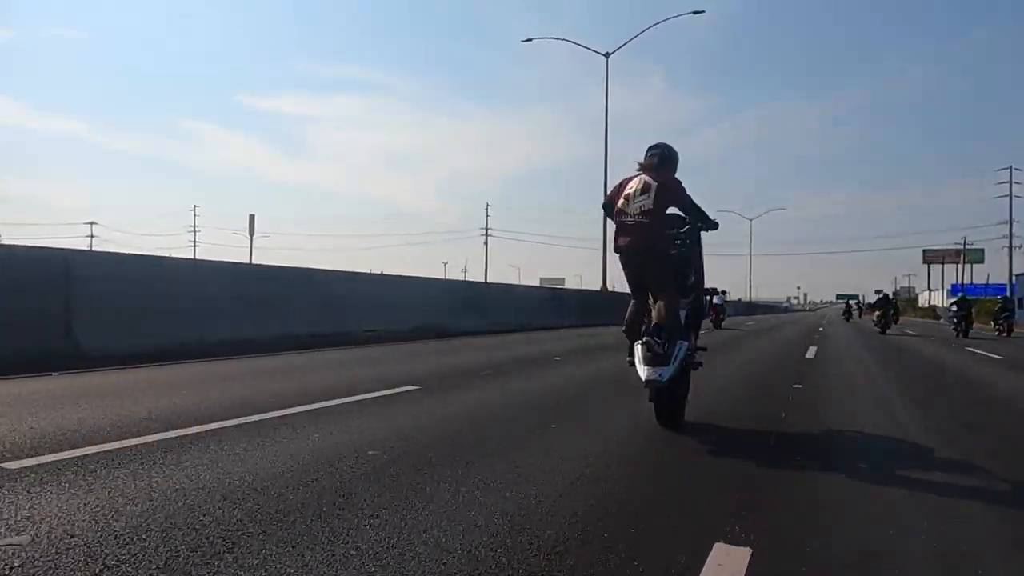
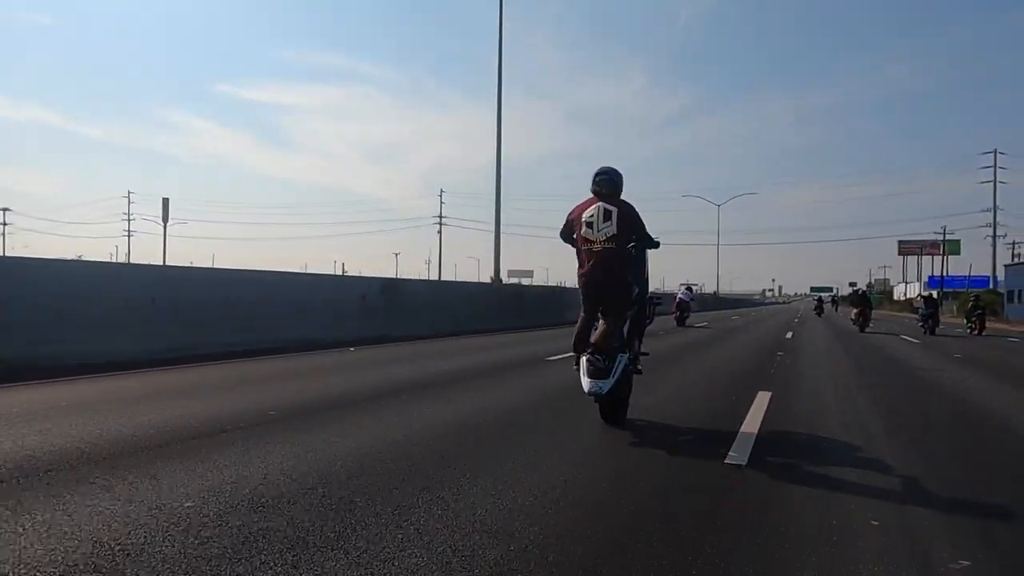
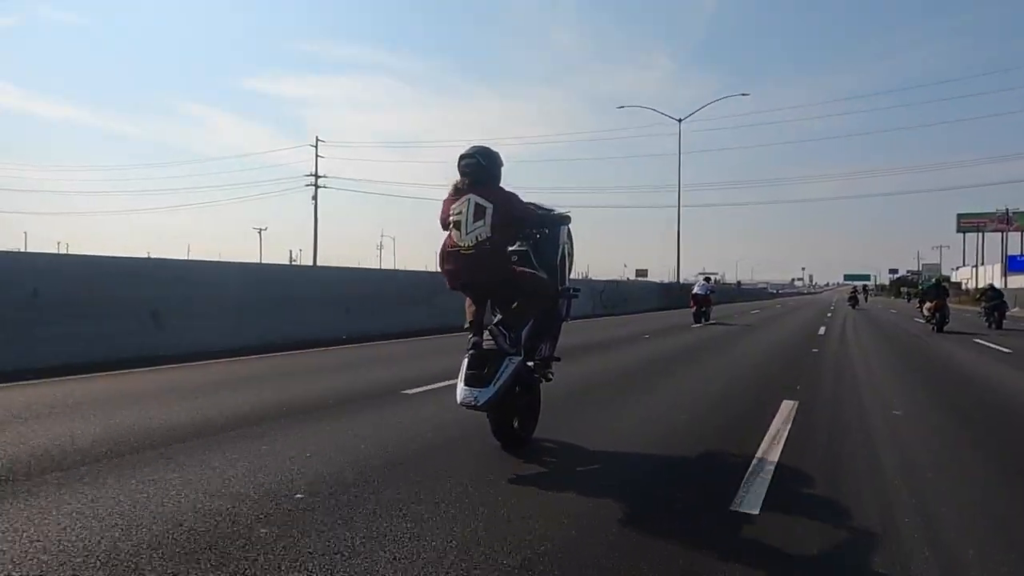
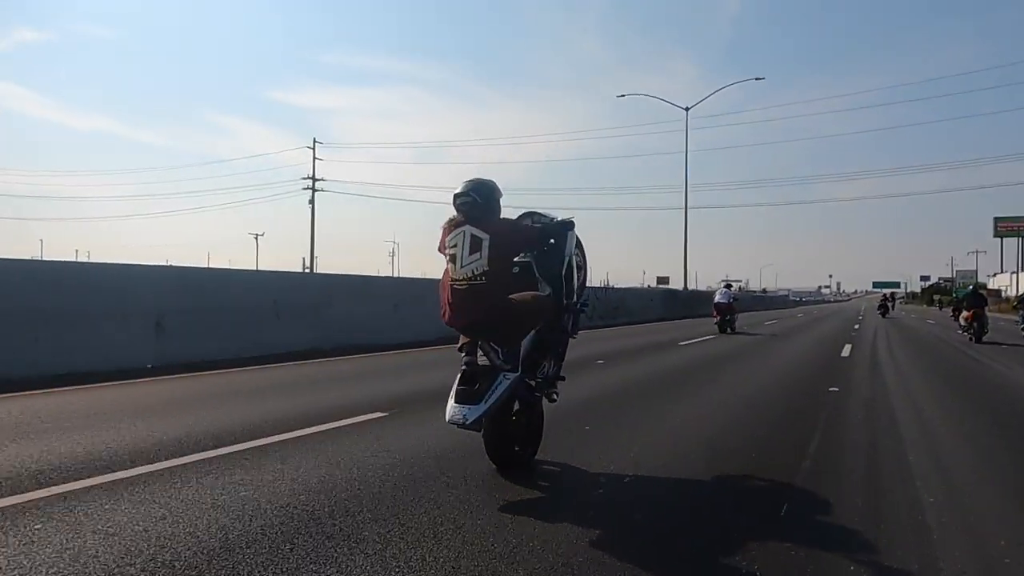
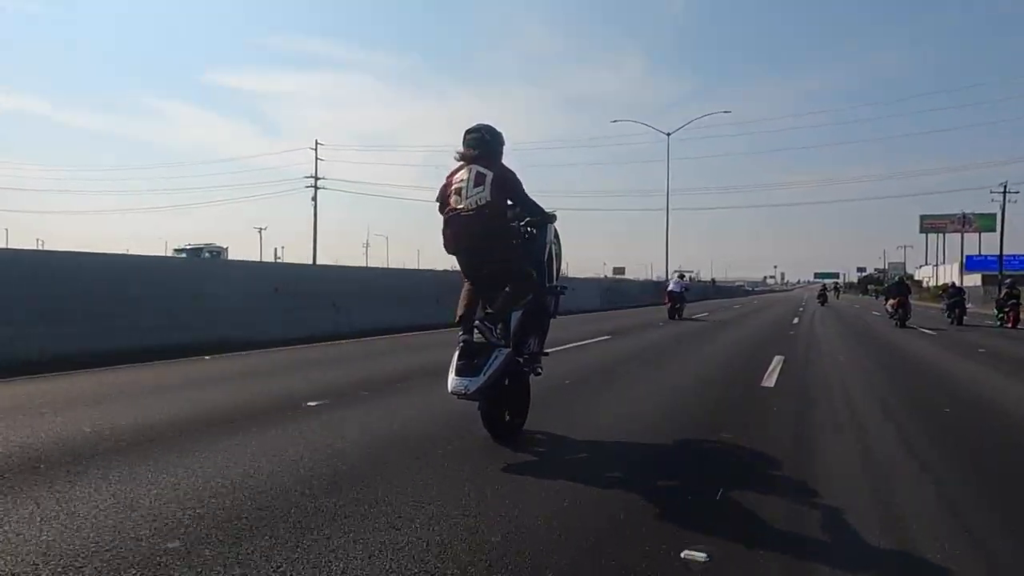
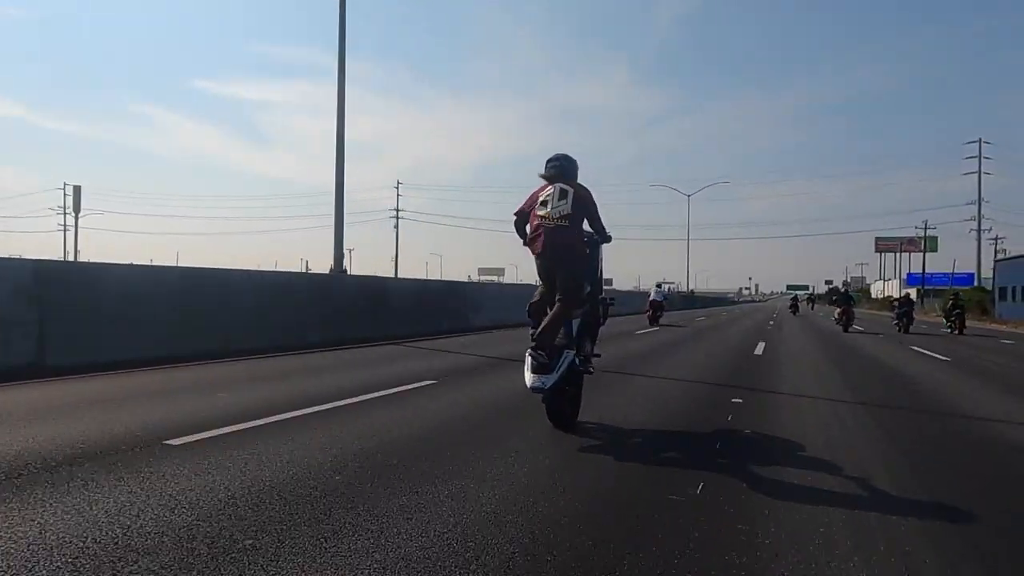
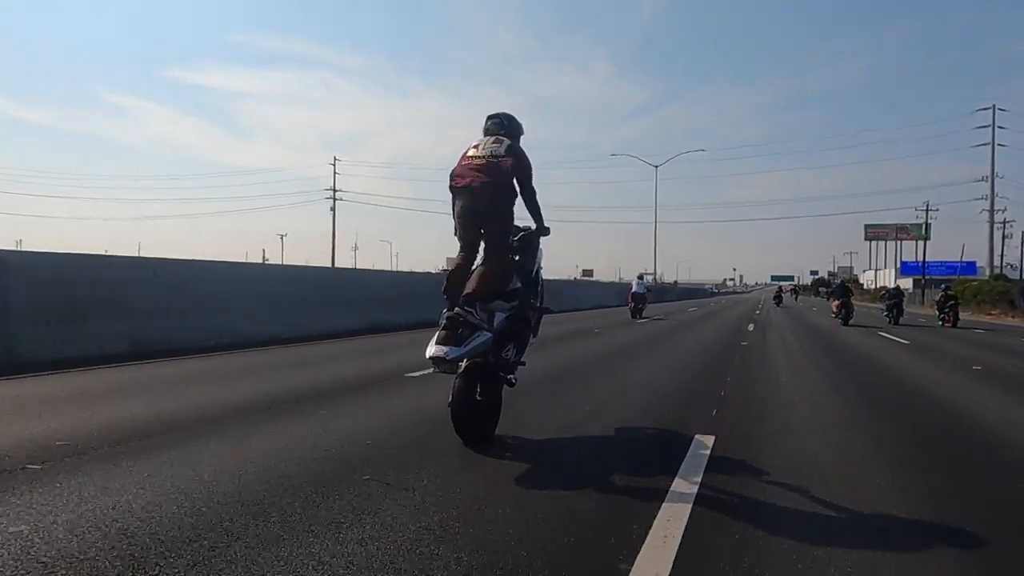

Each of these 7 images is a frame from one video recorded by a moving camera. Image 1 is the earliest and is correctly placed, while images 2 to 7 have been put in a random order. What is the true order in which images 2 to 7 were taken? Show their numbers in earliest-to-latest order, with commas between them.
2, 6, 7, 5, 3, 4
